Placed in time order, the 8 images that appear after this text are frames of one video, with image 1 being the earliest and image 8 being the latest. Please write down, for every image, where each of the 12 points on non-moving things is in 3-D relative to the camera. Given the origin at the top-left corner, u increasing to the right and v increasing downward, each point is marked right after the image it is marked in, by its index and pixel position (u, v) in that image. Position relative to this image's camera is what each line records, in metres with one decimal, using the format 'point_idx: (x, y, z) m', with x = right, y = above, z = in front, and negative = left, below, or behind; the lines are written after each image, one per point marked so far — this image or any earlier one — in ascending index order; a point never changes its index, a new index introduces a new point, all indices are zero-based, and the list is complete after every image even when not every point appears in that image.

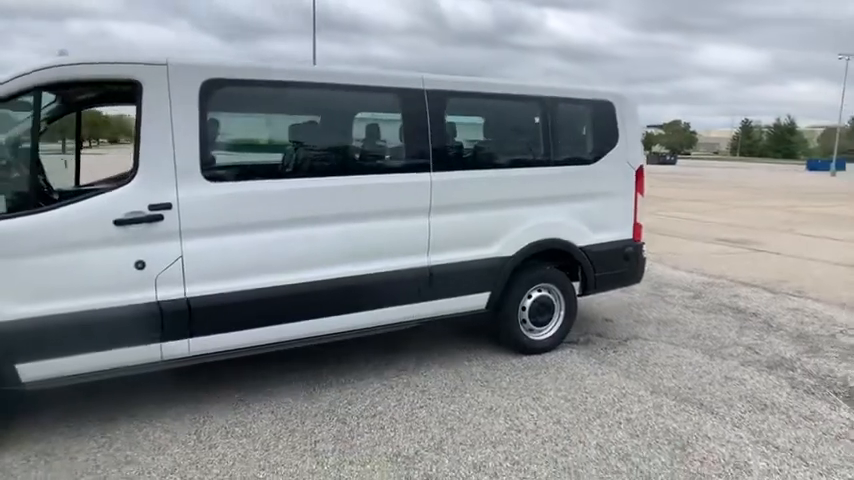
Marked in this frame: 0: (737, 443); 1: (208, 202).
0: (+1.9, -1.2, +3.4) m
1: (-1.3, +0.2, +3.3) m
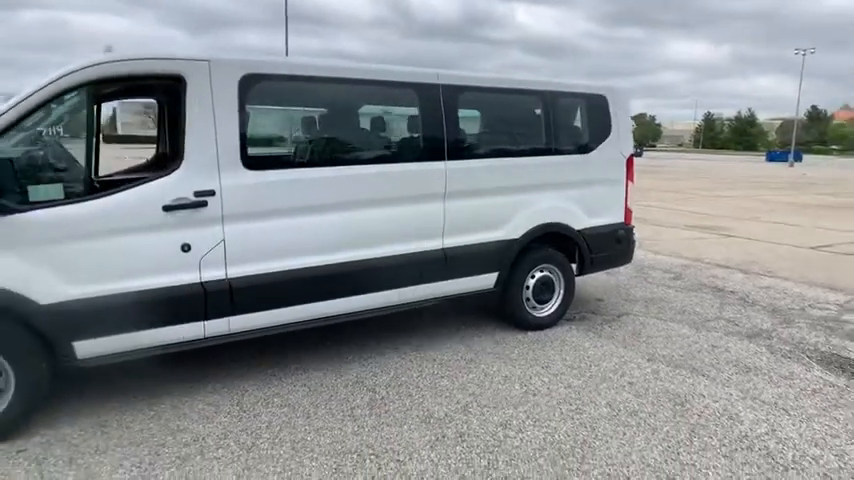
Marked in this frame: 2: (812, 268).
0: (+2.1, -1.1, +3.8) m
1: (-1.2, +0.3, +3.6) m
2: (+5.7, -0.4, +8.1) m
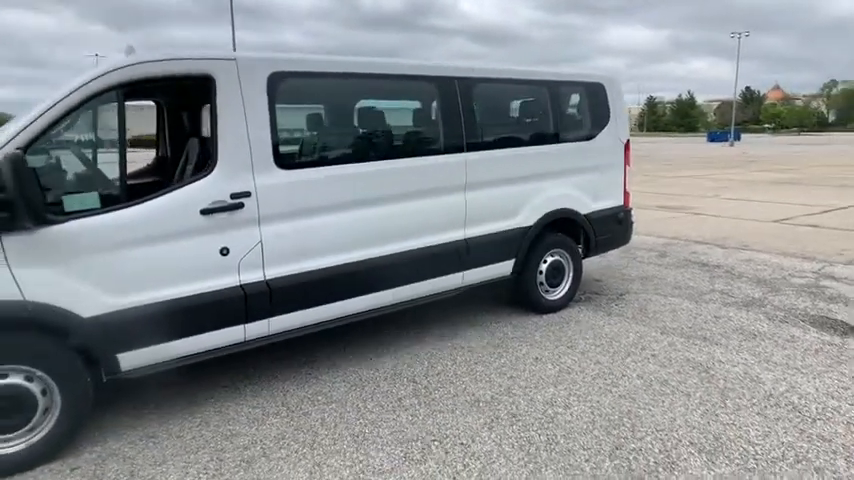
0: (+2.3, -0.9, +4.0) m
1: (-0.9, +0.3, +3.6) m
2: (+5.5, 0.0, +8.7) m
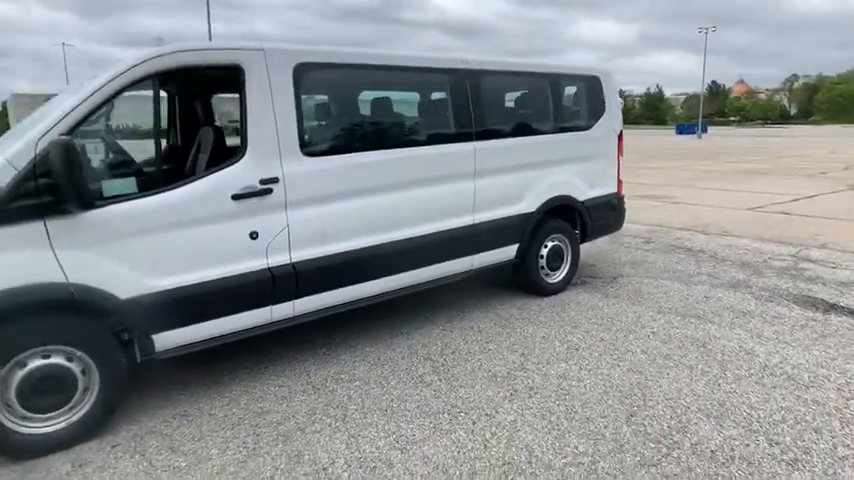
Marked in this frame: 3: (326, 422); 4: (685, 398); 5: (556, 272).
0: (+2.4, -0.8, +4.3) m
1: (-0.8, +0.4, +3.7) m
2: (+5.4, +0.2, +9.1) m
3: (-0.6, -1.1, +3.3) m
4: (+1.6, -1.0, +3.4) m
5: (+1.3, -0.3, +5.5) m
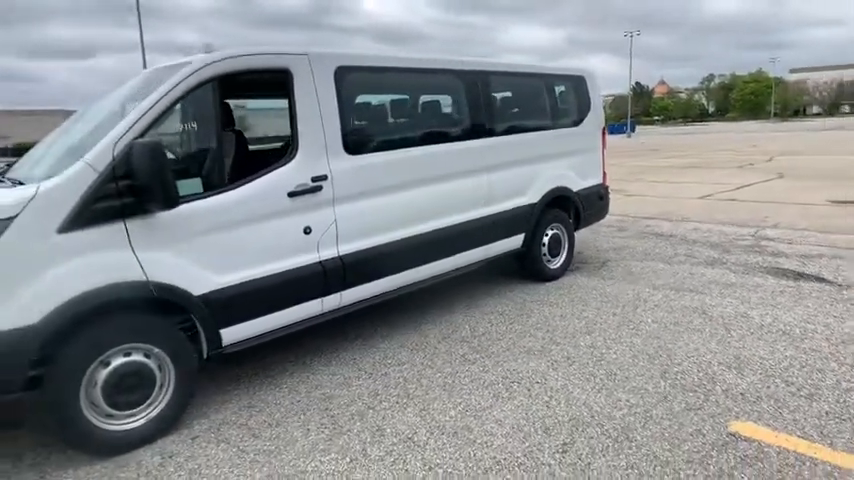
0: (+2.7, -0.6, +4.9) m
1: (-0.5, +0.5, +3.9) m
2: (+5.1, +0.5, +9.9) m
3: (-0.2, -1.0, +3.5) m
4: (+1.9, -0.8, +3.9) m
5: (+1.4, -0.2, +5.9) m
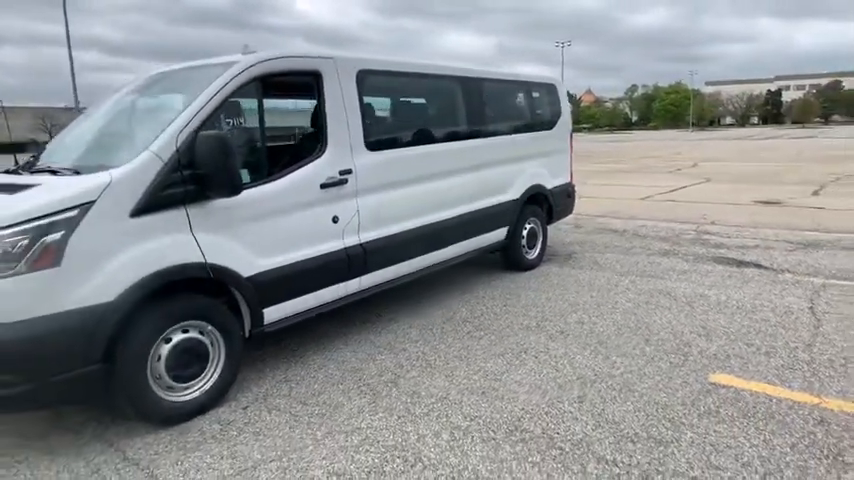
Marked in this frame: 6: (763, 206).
0: (+2.7, -0.5, +5.6) m
1: (-0.4, +0.6, +4.3) m
2: (+4.5, +0.6, +10.9) m
3: (-0.1, -0.9, +3.9) m
4: (+2.0, -0.7, +4.5) m
5: (+1.2, -0.1, +6.5) m
6: (+6.8, +0.7, +11.1) m
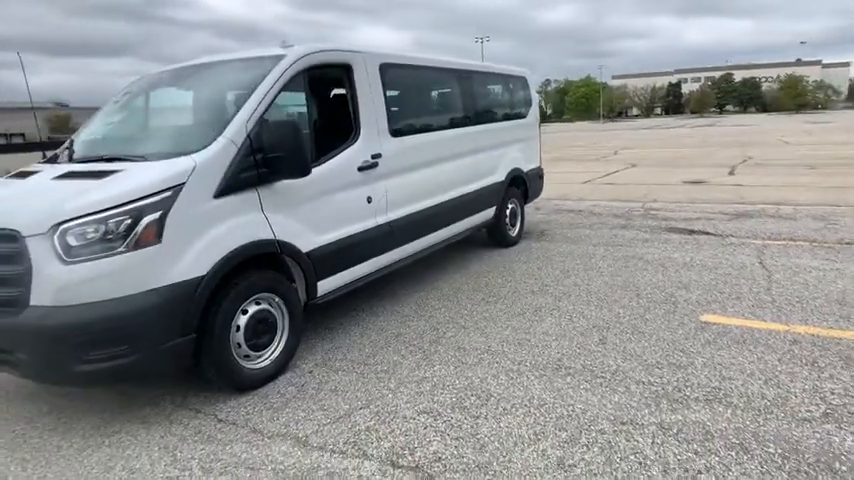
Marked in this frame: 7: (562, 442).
0: (+2.7, -0.1, +6.4) m
1: (-0.3, +0.8, +4.7) m
2: (+3.7, +1.0, +11.9) m
3: (+0.2, -0.7, +4.4) m
4: (+2.2, -0.4, +5.3) m
5: (+1.1, +0.2, +7.1) m
6: (+5.9, +1.2, +12.4) m
7: (+0.7, -1.0, +2.8) m
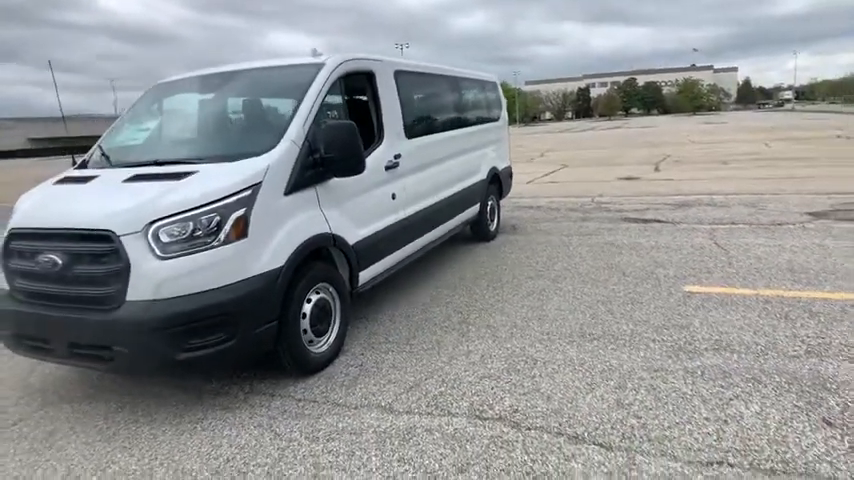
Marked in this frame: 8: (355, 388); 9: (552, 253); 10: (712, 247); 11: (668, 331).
0: (+2.6, 0.0, +7.2) m
1: (-0.2, +0.8, +5.1) m
2: (+2.8, +1.1, +12.8) m
3: (+0.4, -0.6, +4.9) m
4: (+2.3, -0.2, +6.0) m
5: (+0.9, +0.3, +7.7) m
6: (+4.9, +1.5, +13.6) m
7: (+1.1, -0.9, +3.4) m
8: (-0.5, -1.0, +3.6) m
9: (+1.5, -0.2, +6.7) m
10: (+3.3, -0.1, +6.4) m
11: (+1.8, -0.7, +4.2) m
